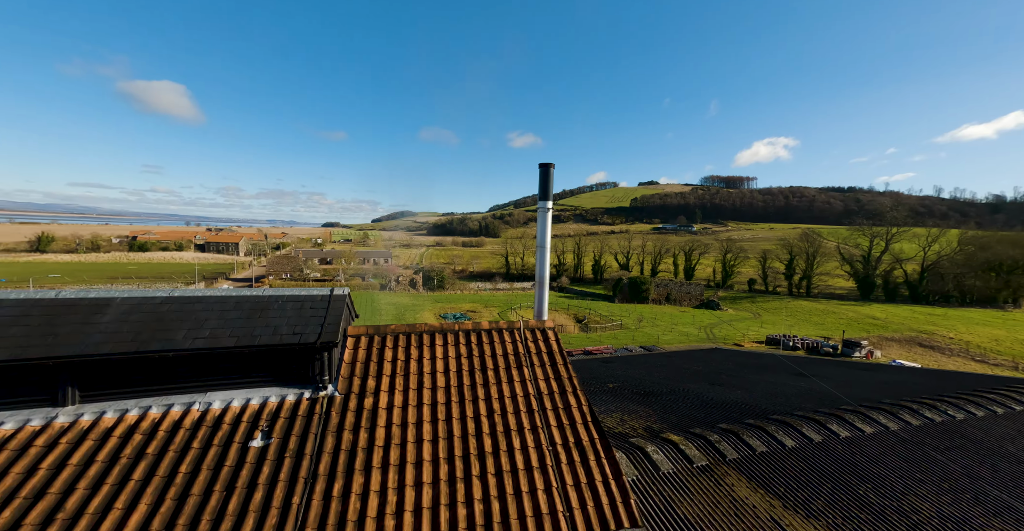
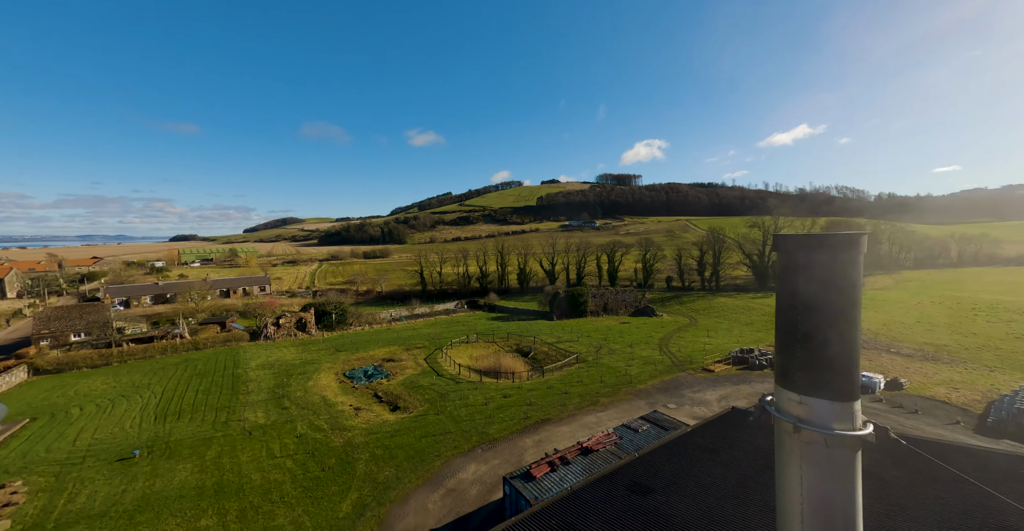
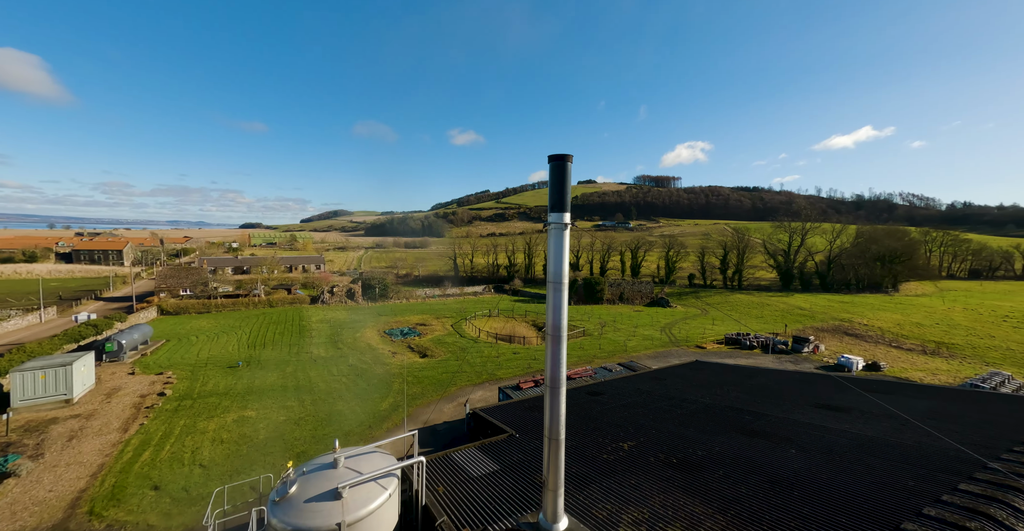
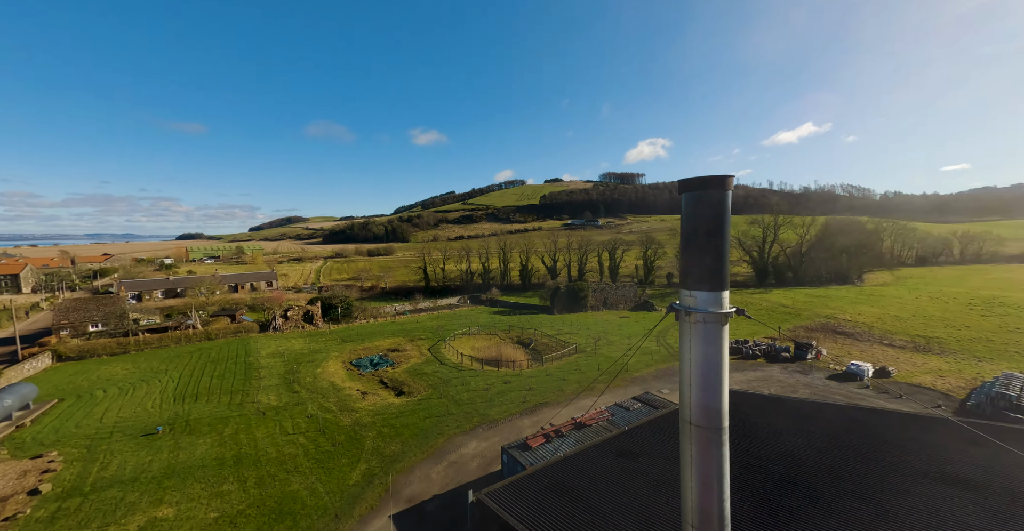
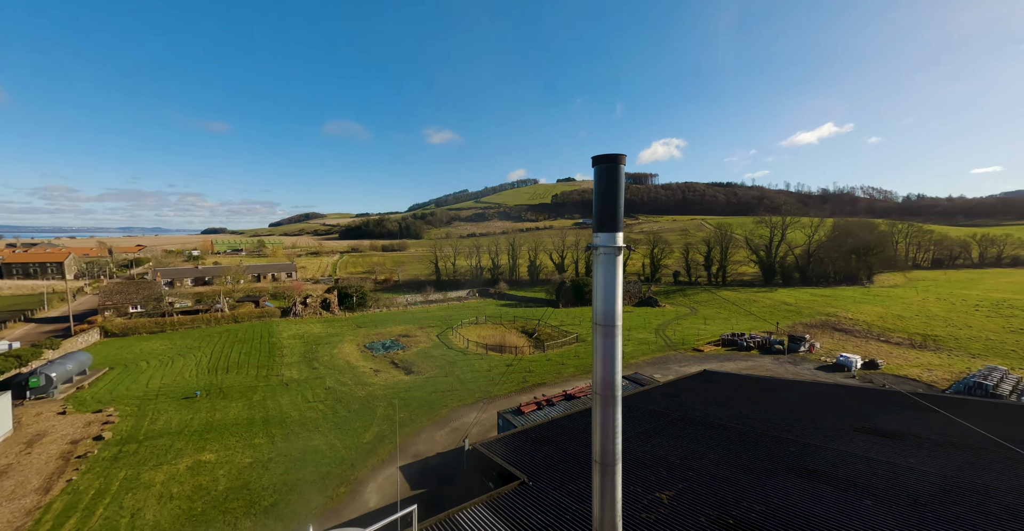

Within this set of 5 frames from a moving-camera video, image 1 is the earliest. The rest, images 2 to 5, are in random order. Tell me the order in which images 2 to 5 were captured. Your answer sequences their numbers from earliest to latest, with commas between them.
3, 5, 4, 2
